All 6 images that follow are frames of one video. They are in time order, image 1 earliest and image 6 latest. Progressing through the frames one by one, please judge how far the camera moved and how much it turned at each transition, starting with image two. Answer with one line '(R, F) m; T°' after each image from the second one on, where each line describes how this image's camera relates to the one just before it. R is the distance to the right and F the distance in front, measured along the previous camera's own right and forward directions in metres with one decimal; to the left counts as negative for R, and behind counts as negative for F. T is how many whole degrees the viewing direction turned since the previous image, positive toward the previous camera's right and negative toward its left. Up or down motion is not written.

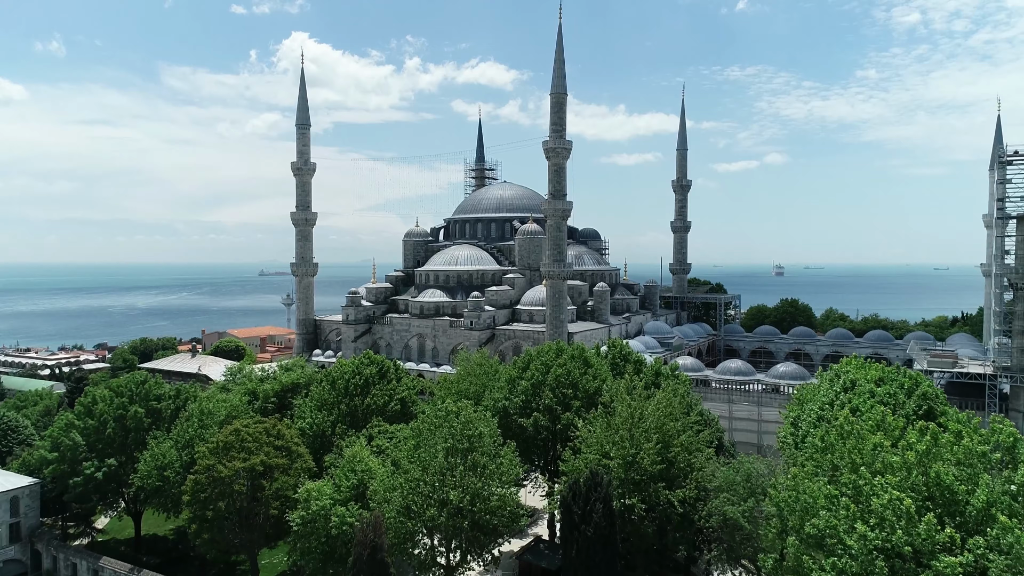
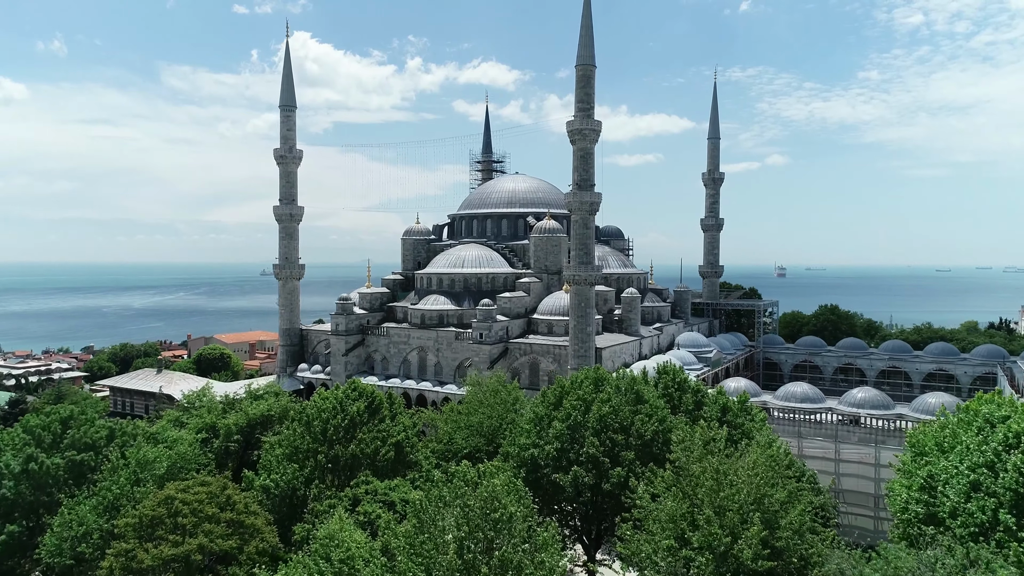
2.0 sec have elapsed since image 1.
(-0.7, +6.3) m; 0°
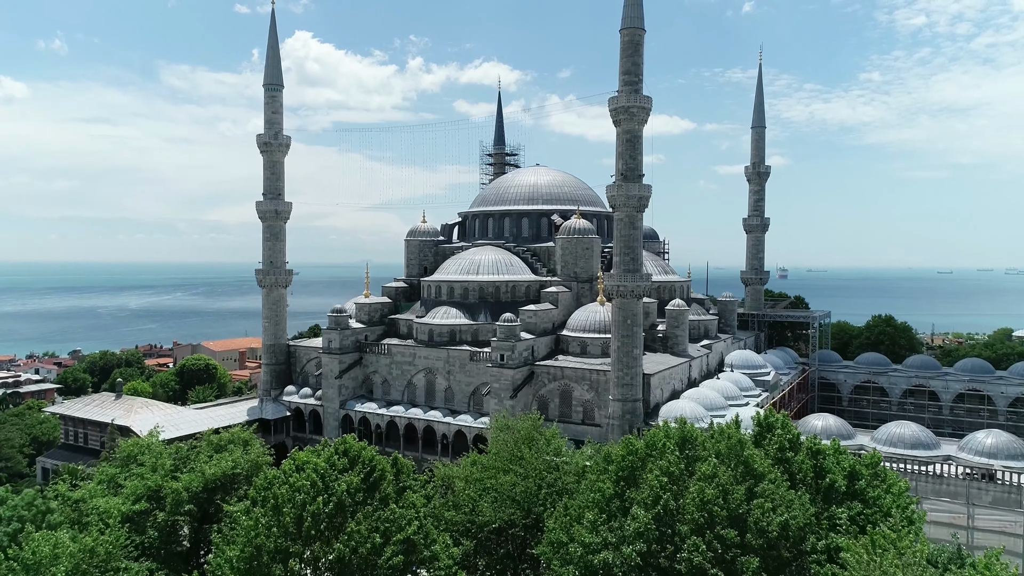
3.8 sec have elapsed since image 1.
(-1.0, +6.3) m; 0°
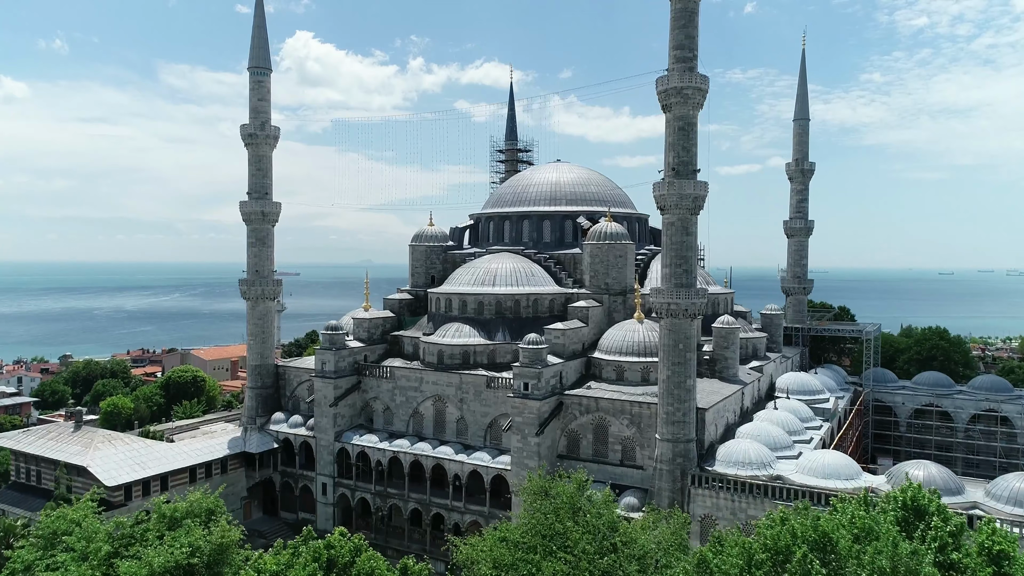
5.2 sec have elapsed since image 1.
(-0.8, +4.7) m; 0°
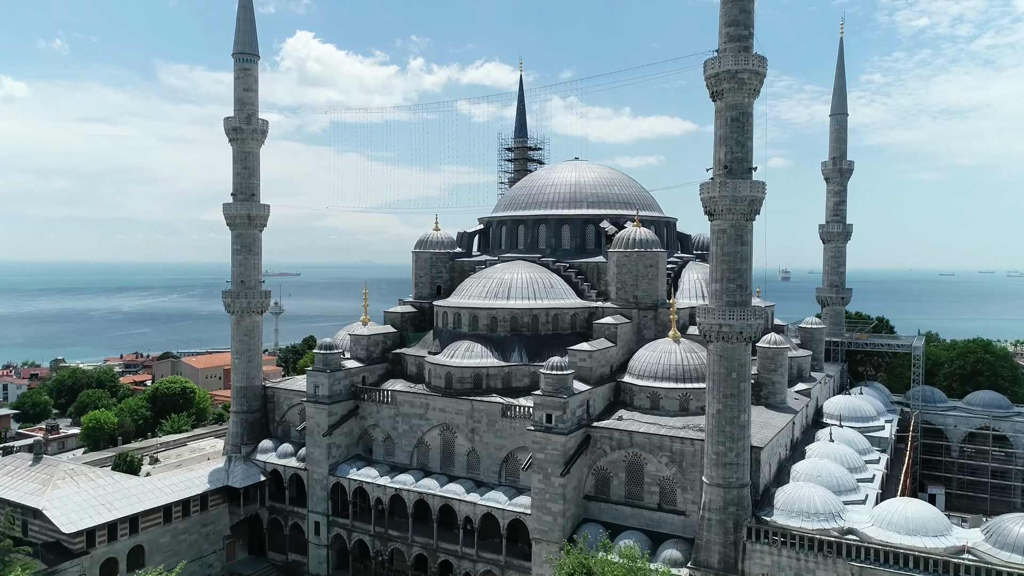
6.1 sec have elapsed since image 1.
(-0.6, +3.5) m; 0°
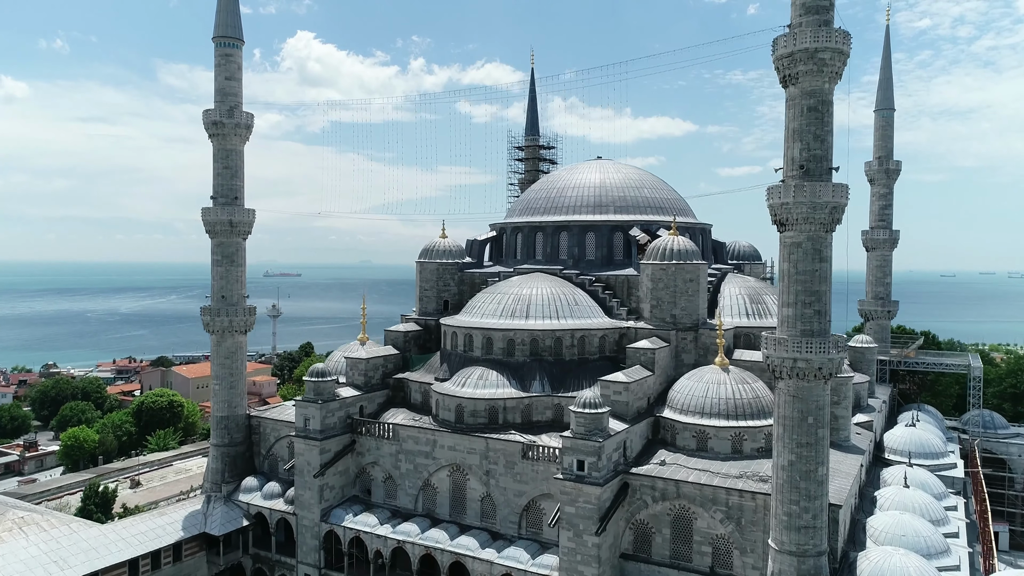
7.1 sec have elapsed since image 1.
(-0.6, +3.5) m; 0°
